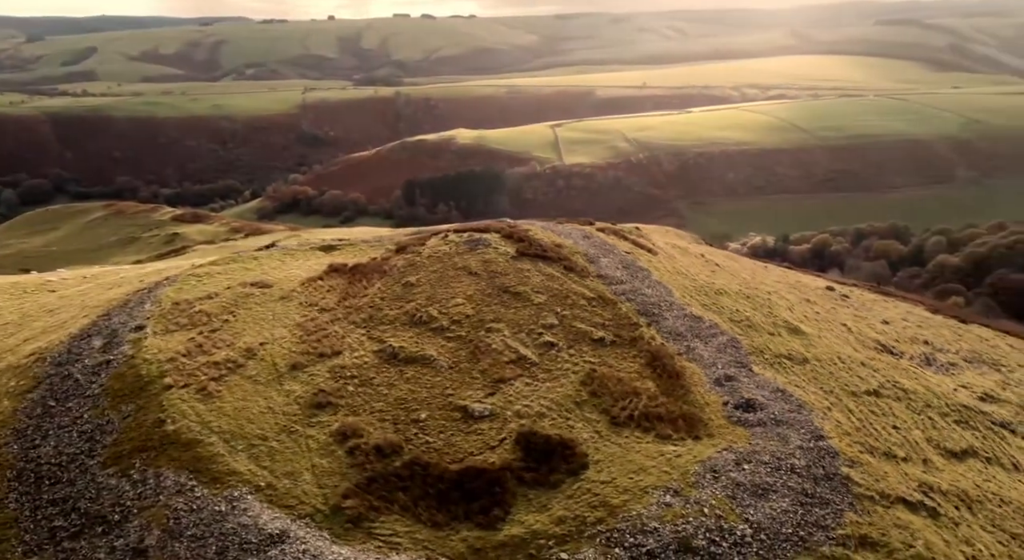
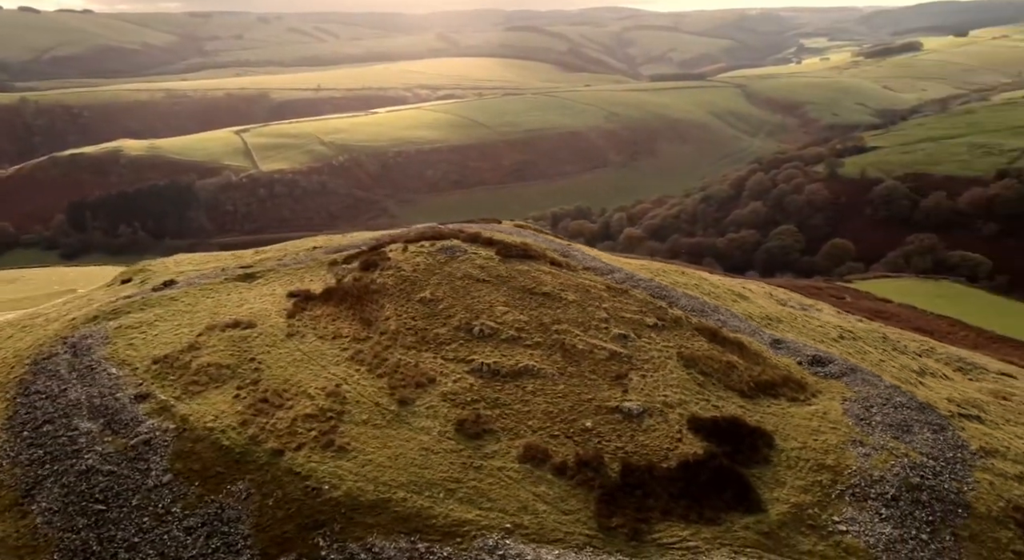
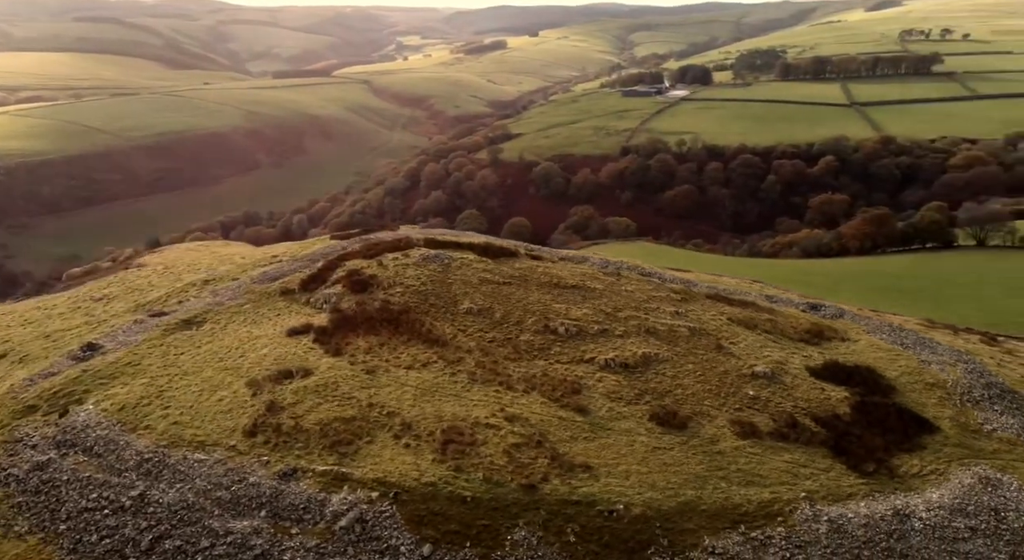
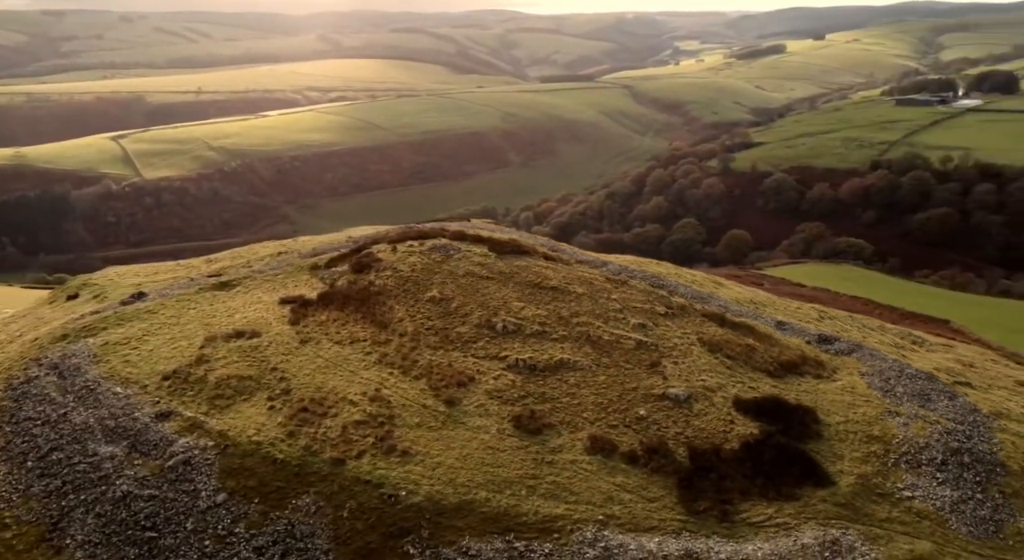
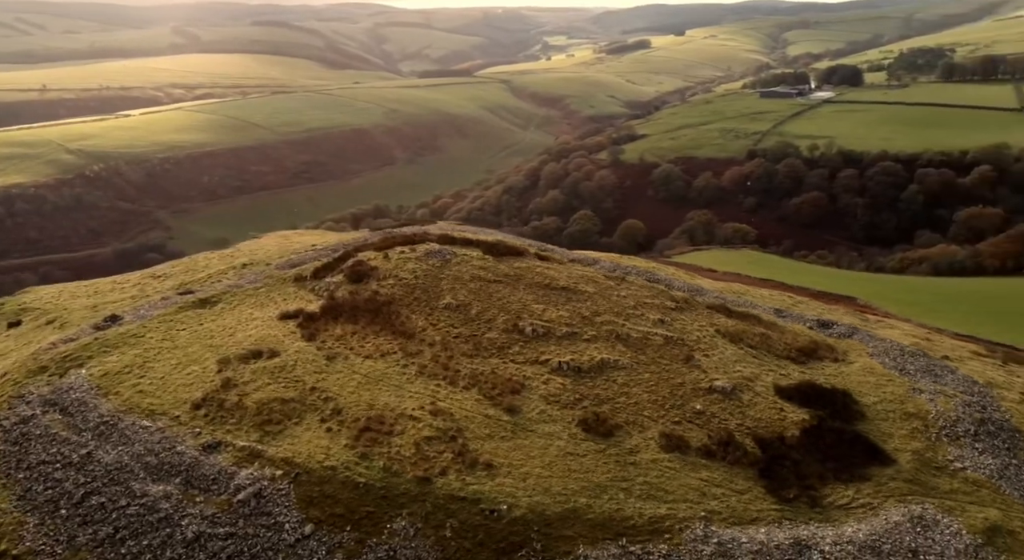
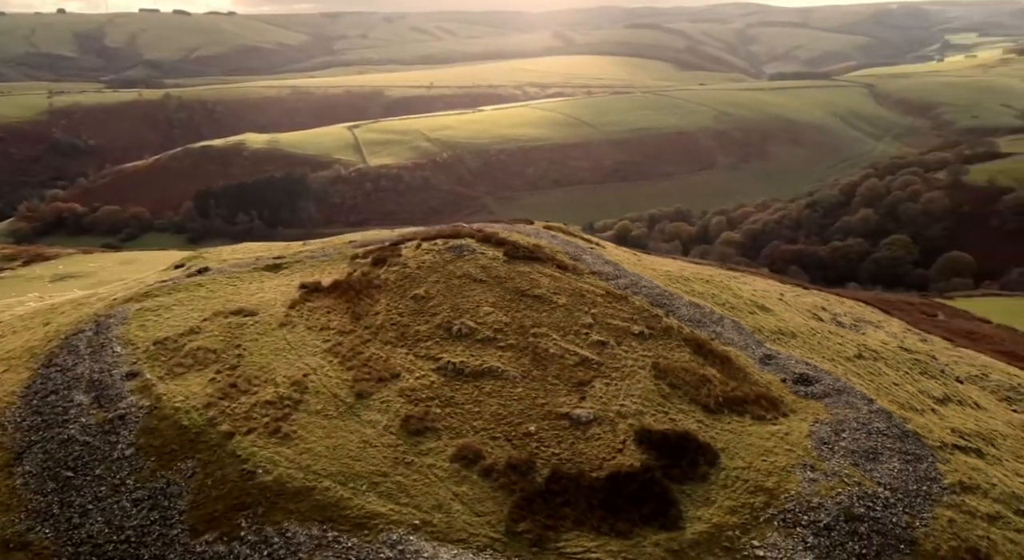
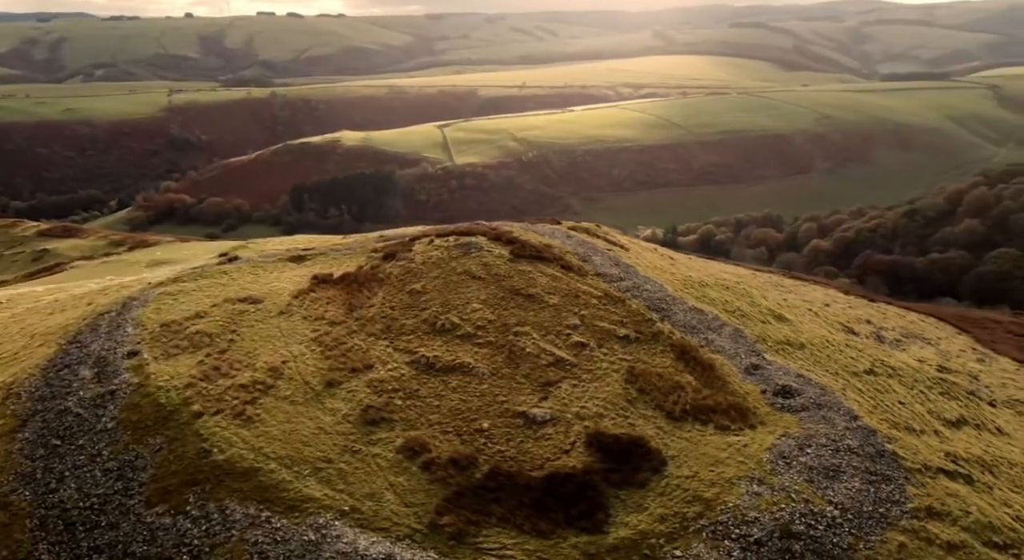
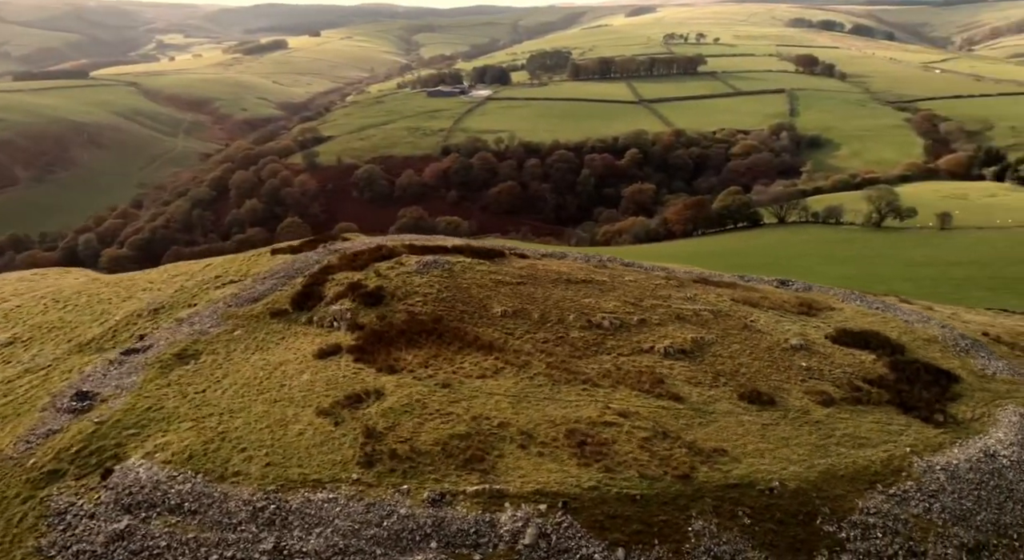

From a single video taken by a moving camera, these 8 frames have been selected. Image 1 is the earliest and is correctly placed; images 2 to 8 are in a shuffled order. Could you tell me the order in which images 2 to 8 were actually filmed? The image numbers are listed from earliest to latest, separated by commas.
7, 6, 2, 4, 5, 3, 8
